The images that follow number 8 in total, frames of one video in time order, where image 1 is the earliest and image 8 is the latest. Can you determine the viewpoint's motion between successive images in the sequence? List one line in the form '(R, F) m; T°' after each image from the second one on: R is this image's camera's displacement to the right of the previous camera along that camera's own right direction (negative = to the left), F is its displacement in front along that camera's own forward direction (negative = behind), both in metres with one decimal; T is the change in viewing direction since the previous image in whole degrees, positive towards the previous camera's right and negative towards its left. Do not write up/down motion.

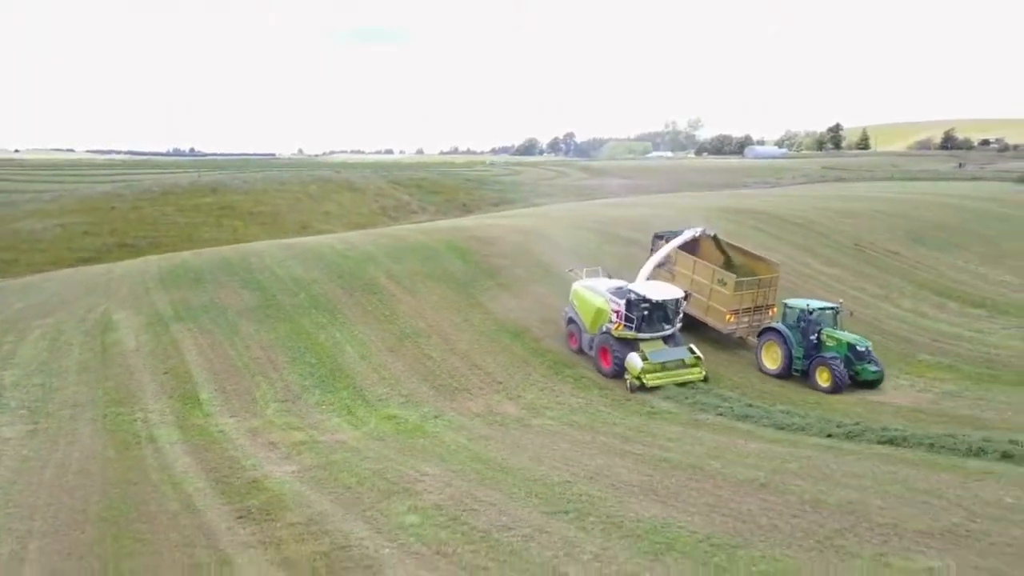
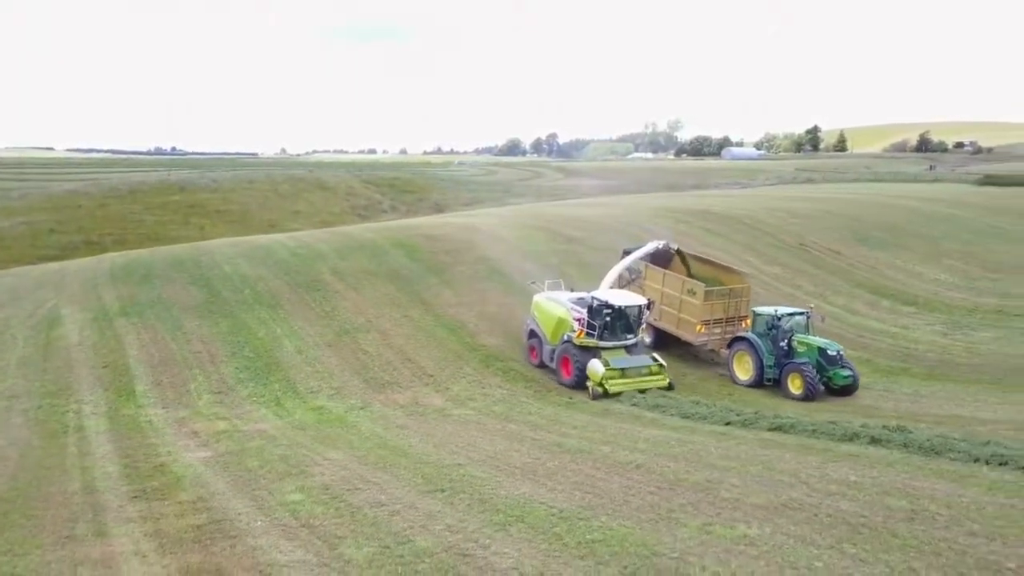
(+1.0, -0.2) m; +1°
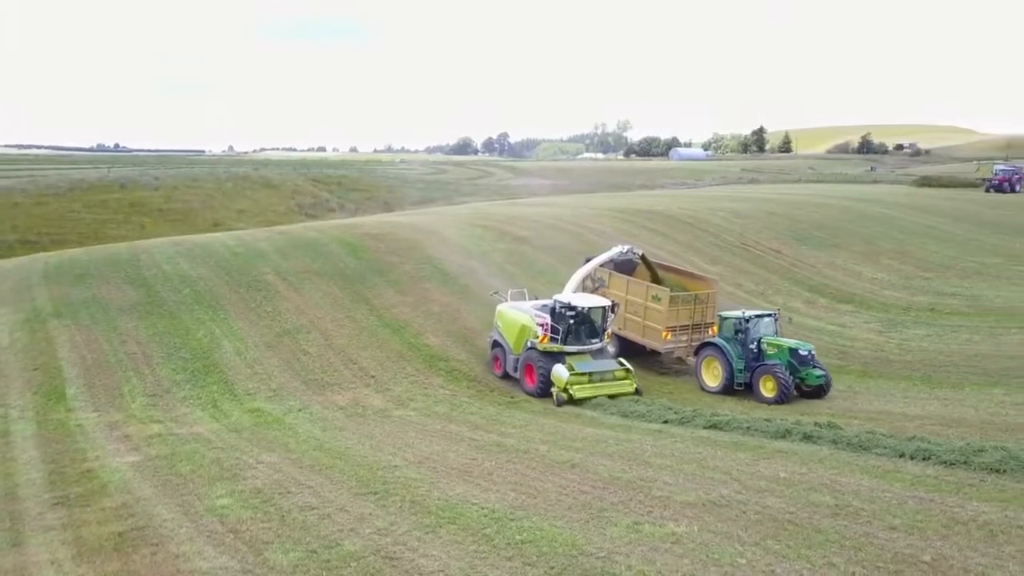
(+0.2, 0.0) m; +3°
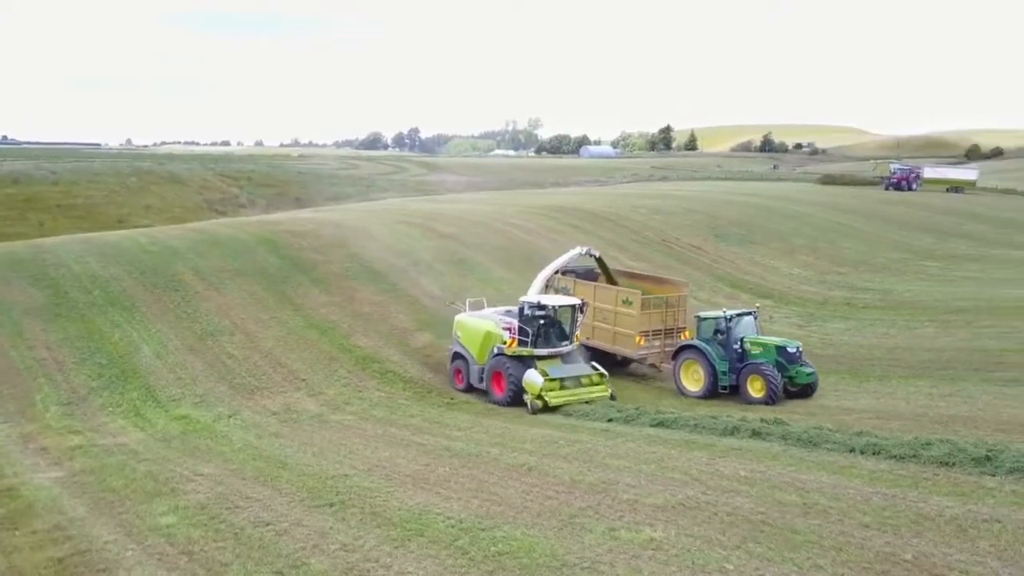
(-0.5, +0.3) m; +6°
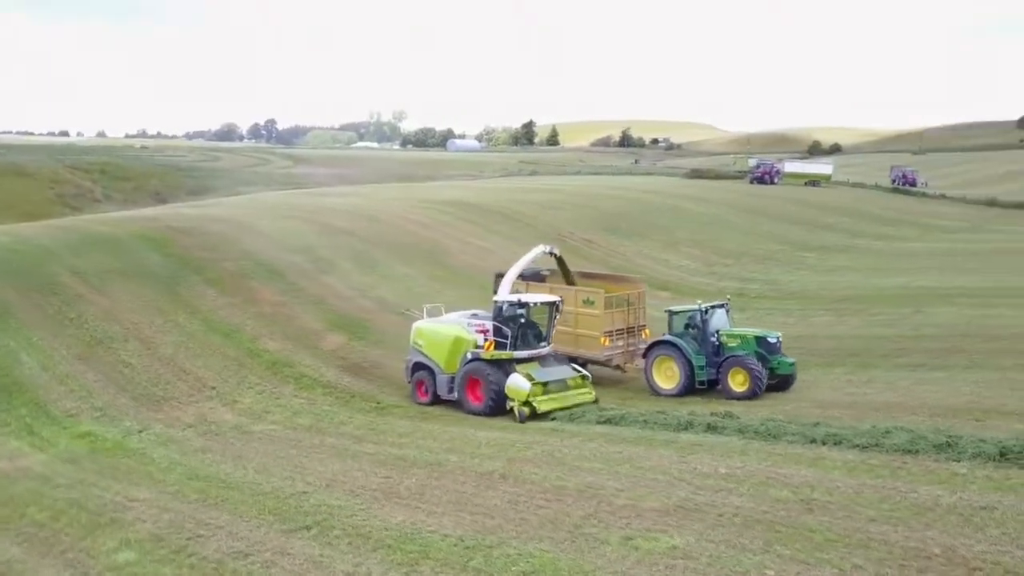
(-1.2, +0.5) m; +9°
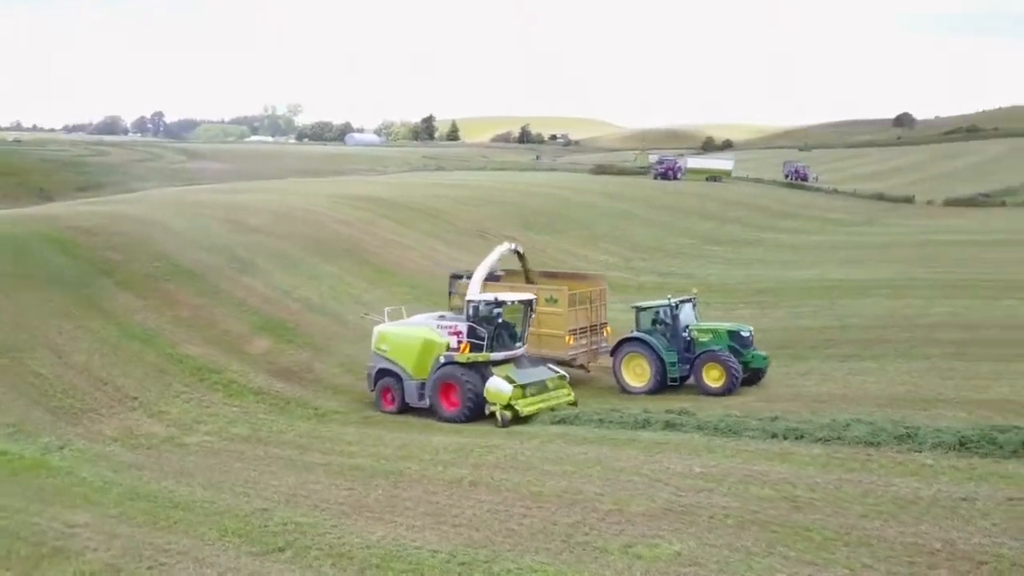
(-0.7, +0.3) m; +6°
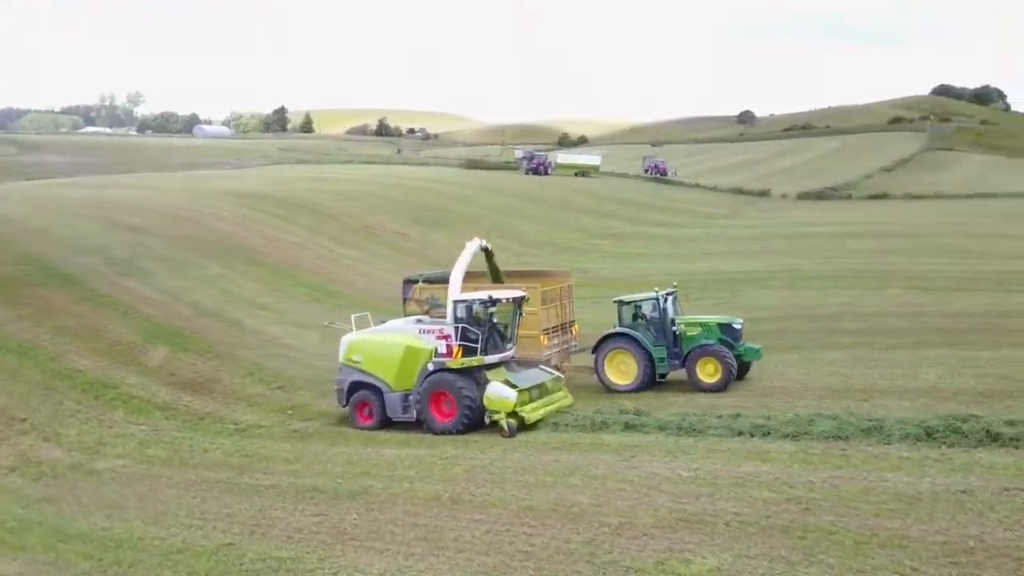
(-1.2, +0.6) m; +9°
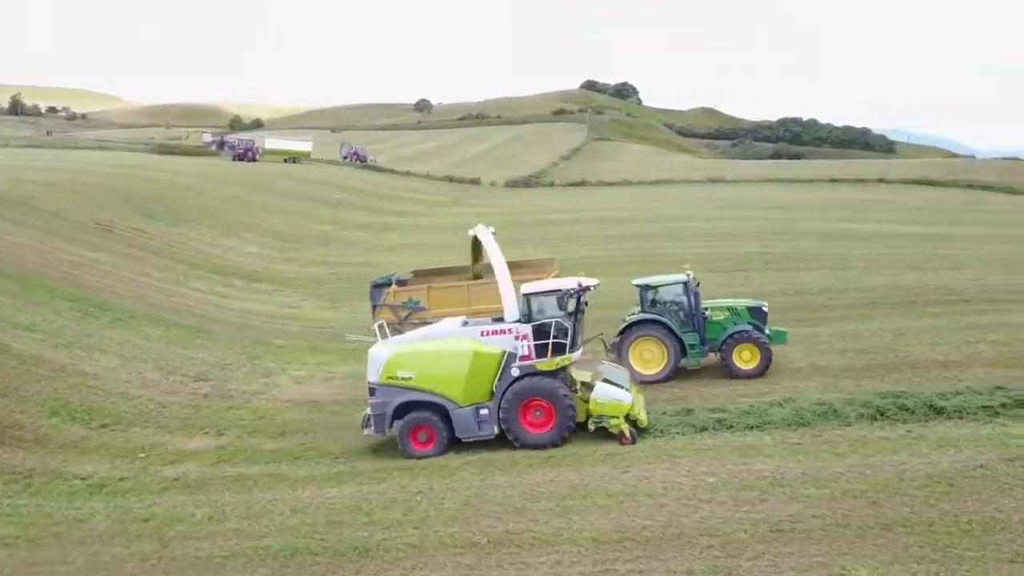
(-3.2, +1.5) m; +21°
